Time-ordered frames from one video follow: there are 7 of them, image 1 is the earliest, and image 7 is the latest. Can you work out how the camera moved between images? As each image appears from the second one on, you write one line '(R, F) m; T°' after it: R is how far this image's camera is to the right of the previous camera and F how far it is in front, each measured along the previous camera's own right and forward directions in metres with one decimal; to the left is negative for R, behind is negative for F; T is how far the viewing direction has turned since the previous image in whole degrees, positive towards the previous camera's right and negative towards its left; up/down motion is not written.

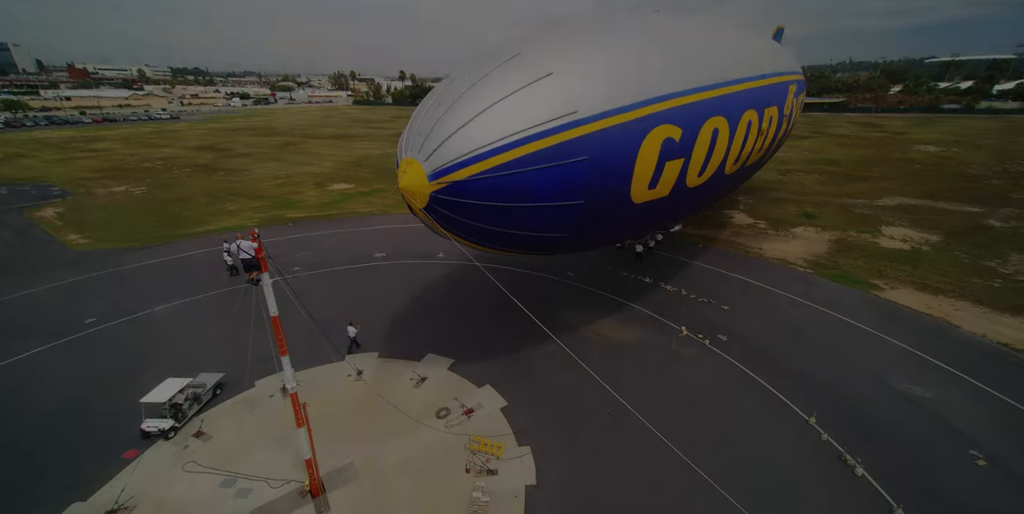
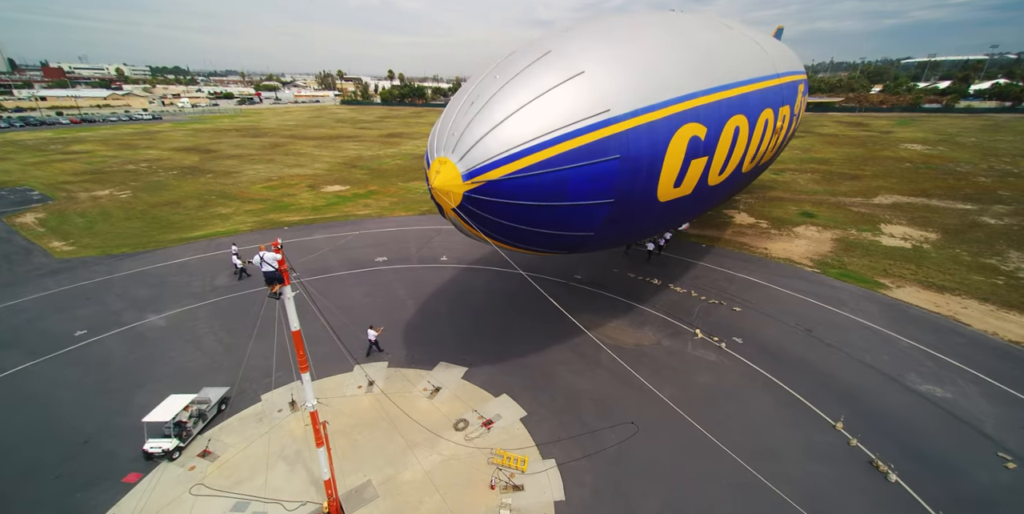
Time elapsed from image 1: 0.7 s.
(-0.9, +0.4) m; +1°
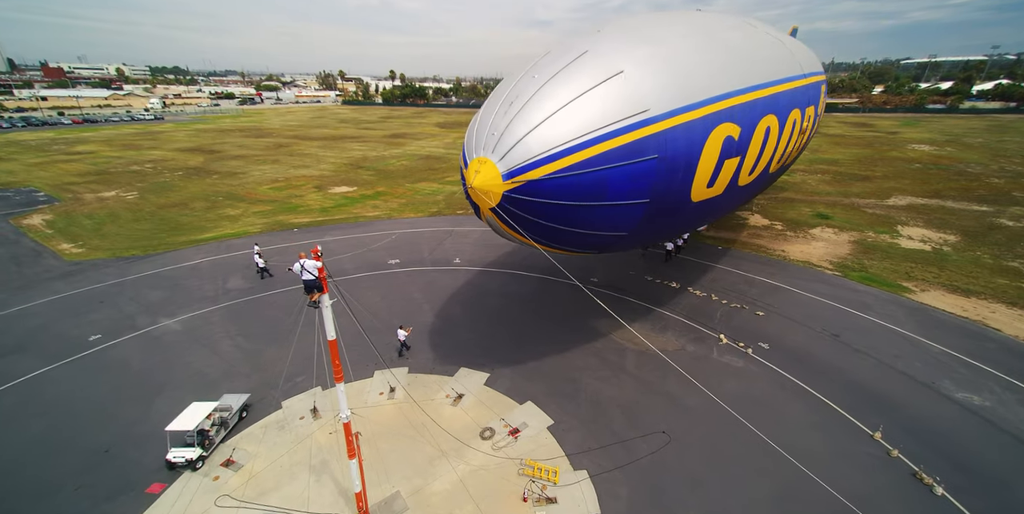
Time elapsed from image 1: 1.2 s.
(-0.9, +0.3) m; 0°
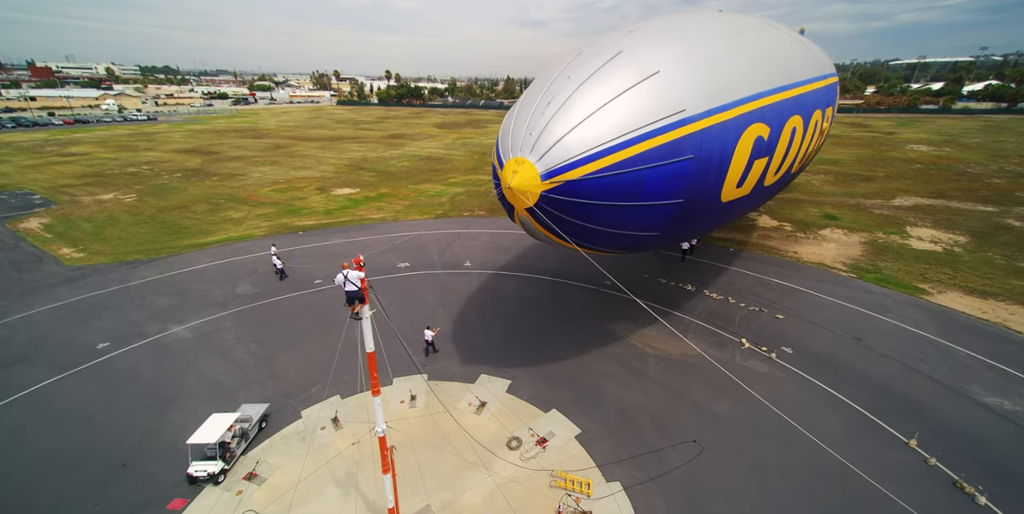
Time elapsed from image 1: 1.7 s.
(-1.0, +0.3) m; +1°
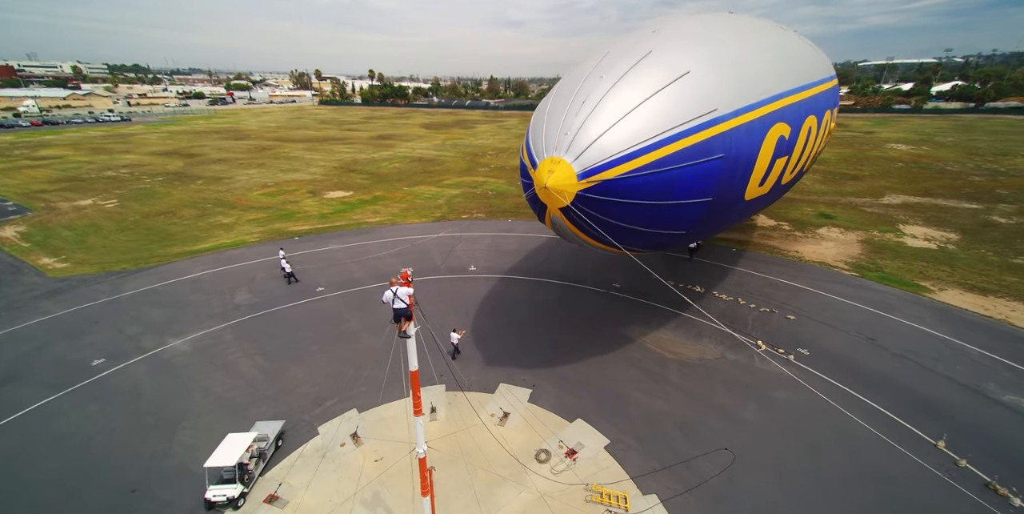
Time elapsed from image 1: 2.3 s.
(-1.2, +0.3) m; +2°
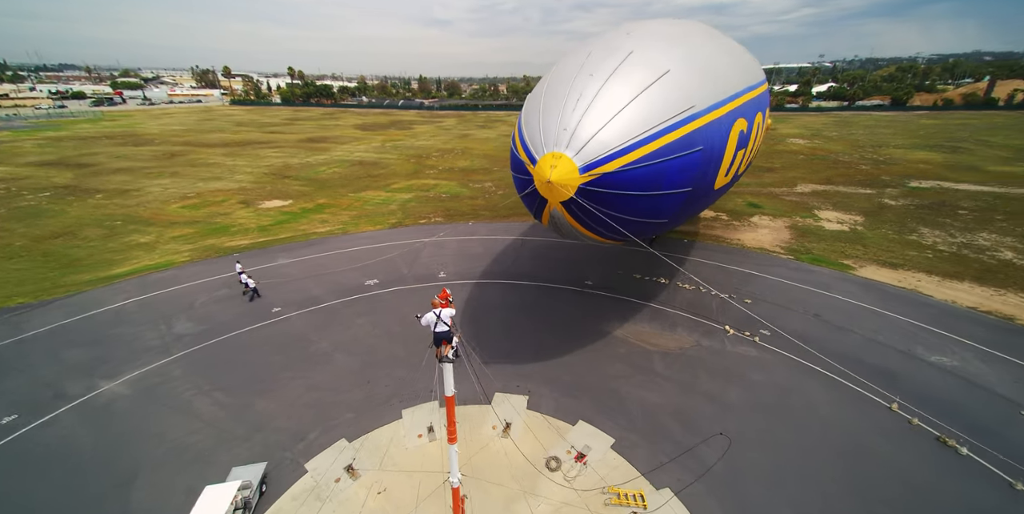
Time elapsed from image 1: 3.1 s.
(-1.7, +0.3) m; +9°
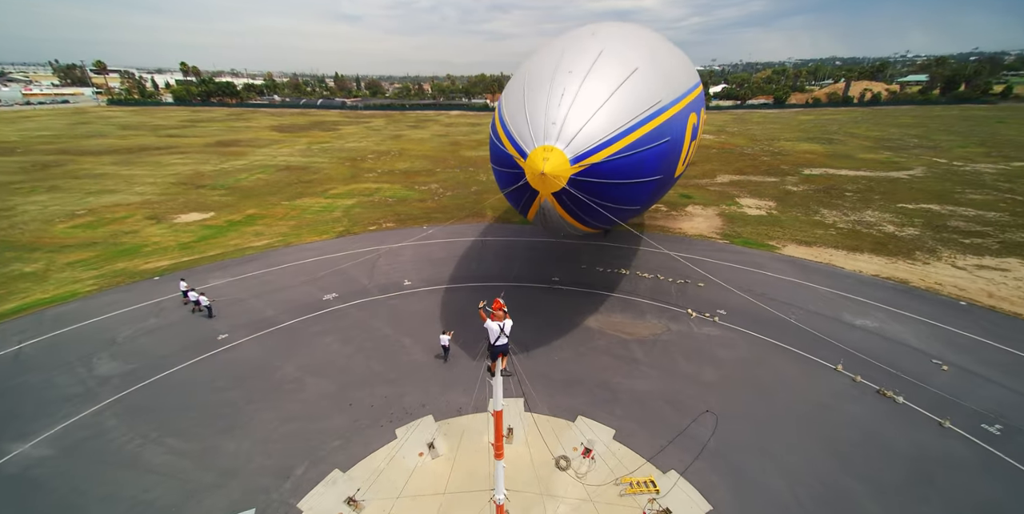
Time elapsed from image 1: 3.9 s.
(-1.8, +0.2) m; +10°
